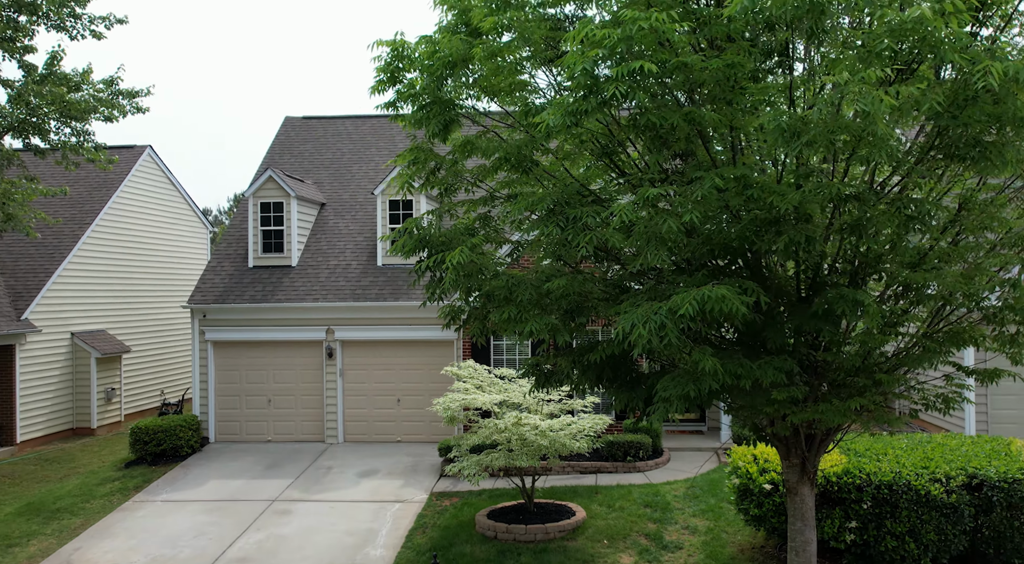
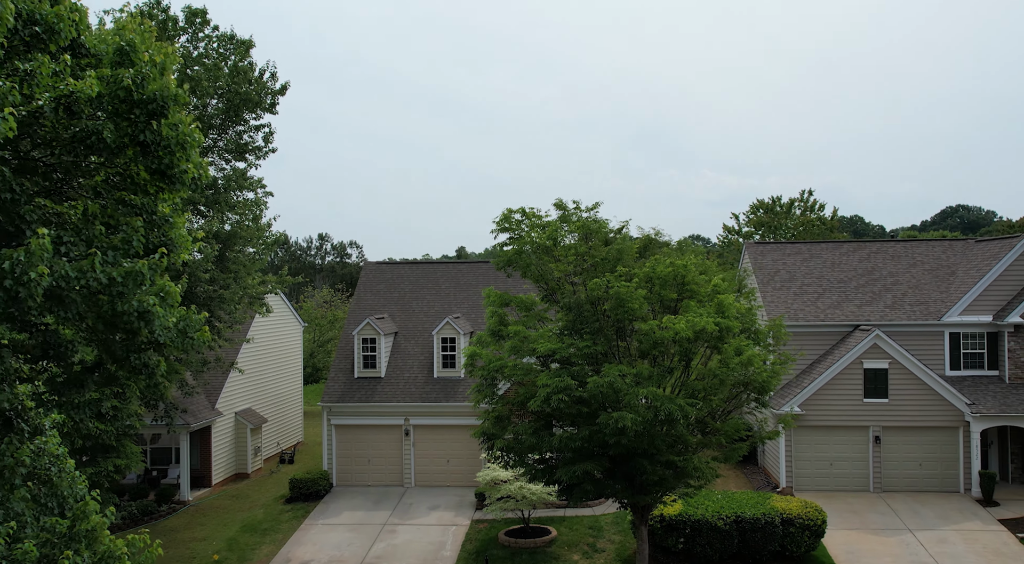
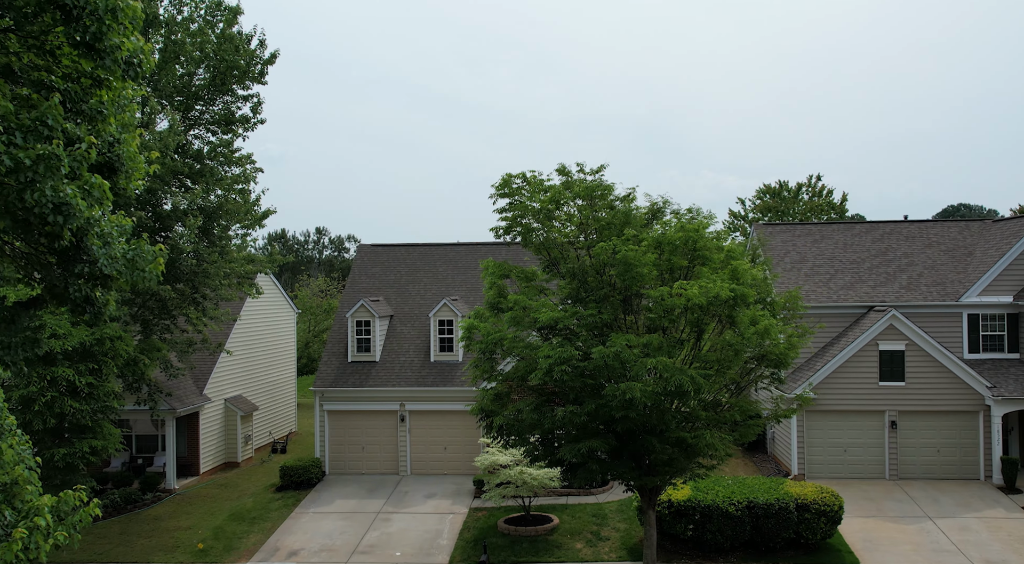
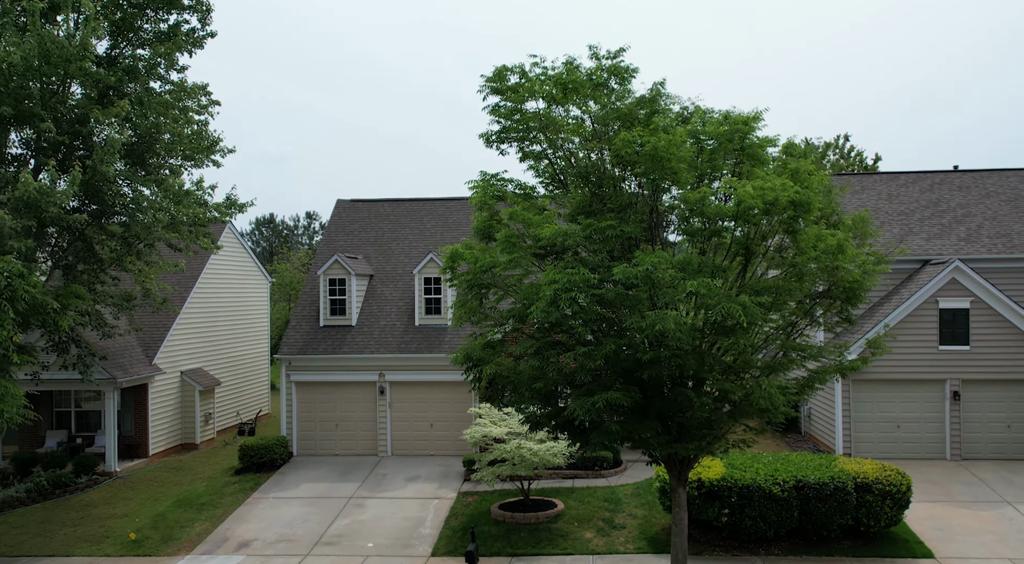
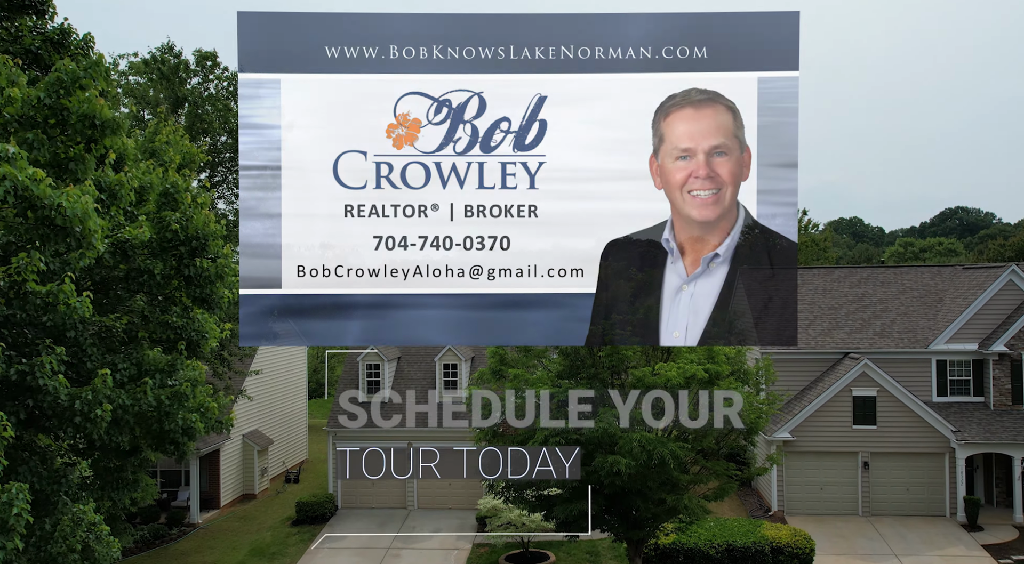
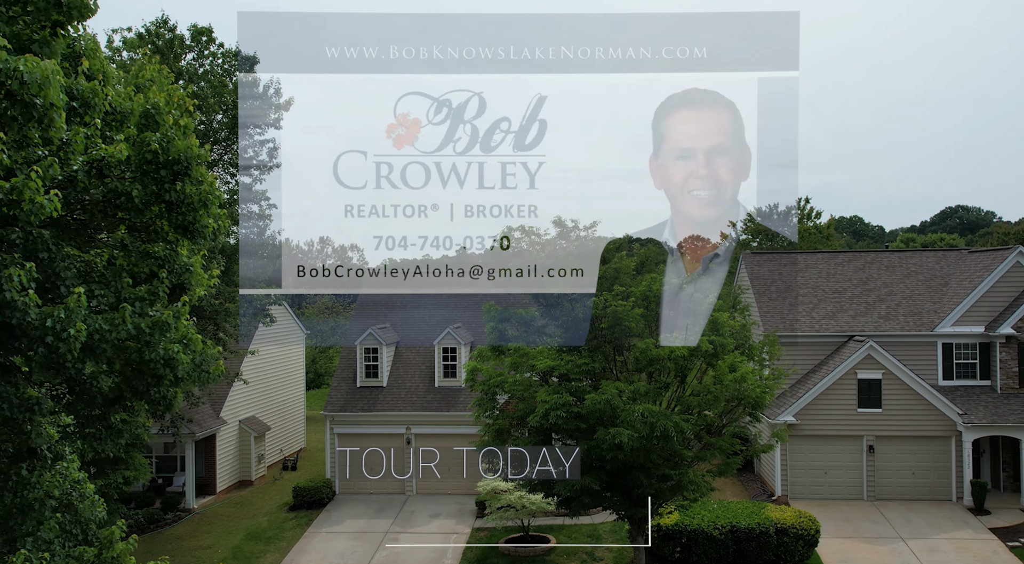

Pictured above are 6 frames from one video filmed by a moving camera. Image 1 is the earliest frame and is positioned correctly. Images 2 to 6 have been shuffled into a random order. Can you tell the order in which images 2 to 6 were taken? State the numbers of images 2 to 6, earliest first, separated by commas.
4, 3, 2, 6, 5
